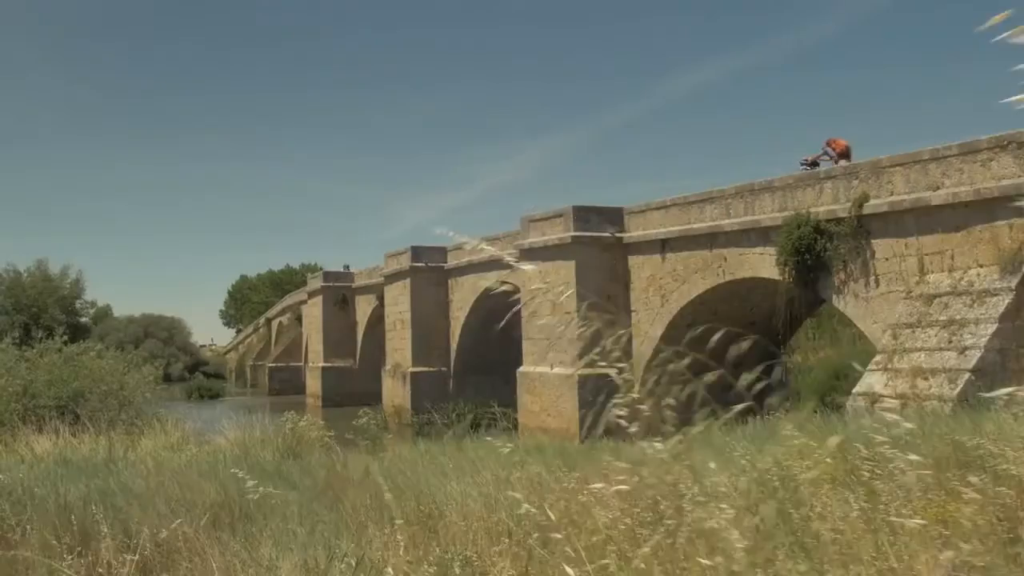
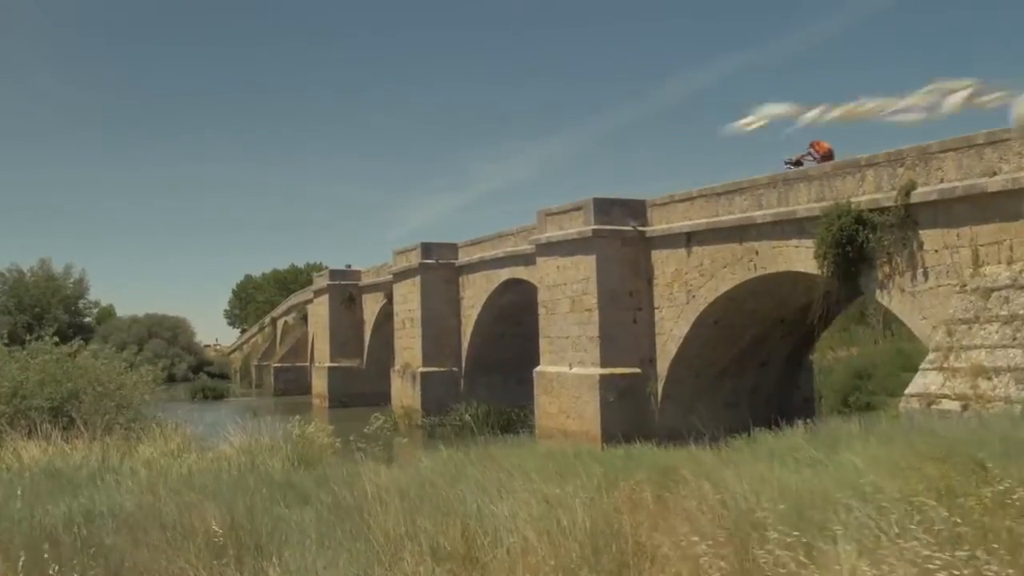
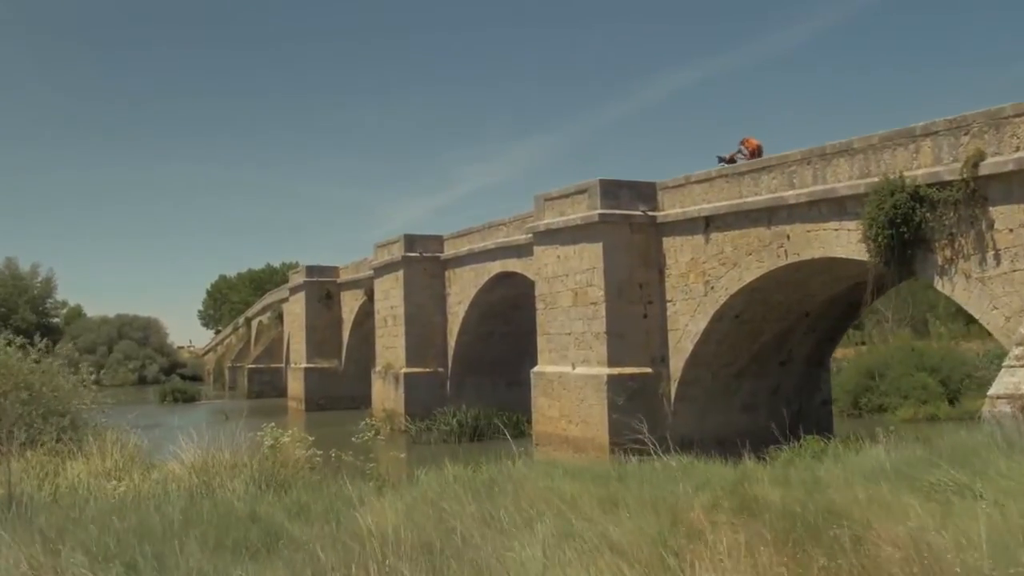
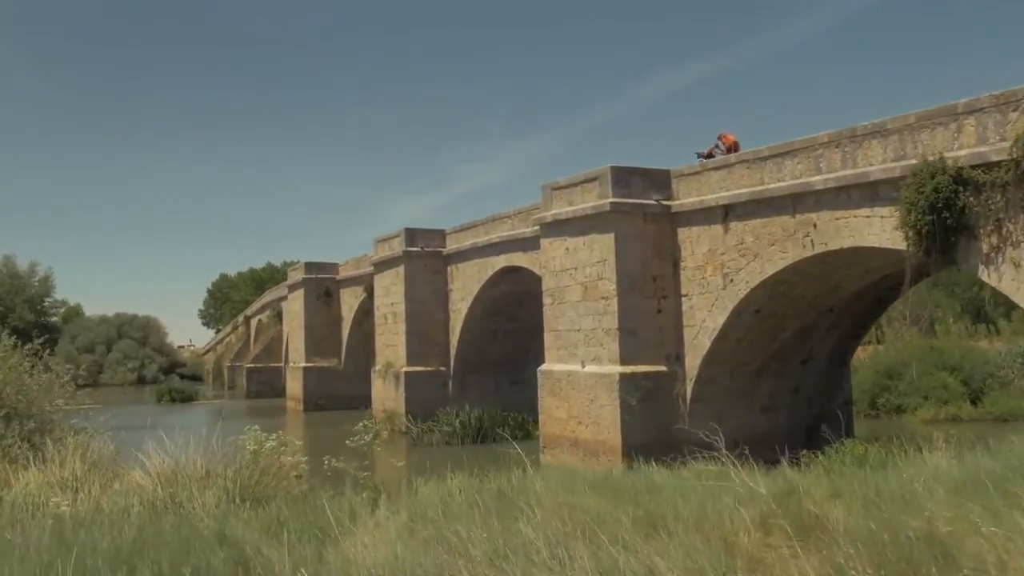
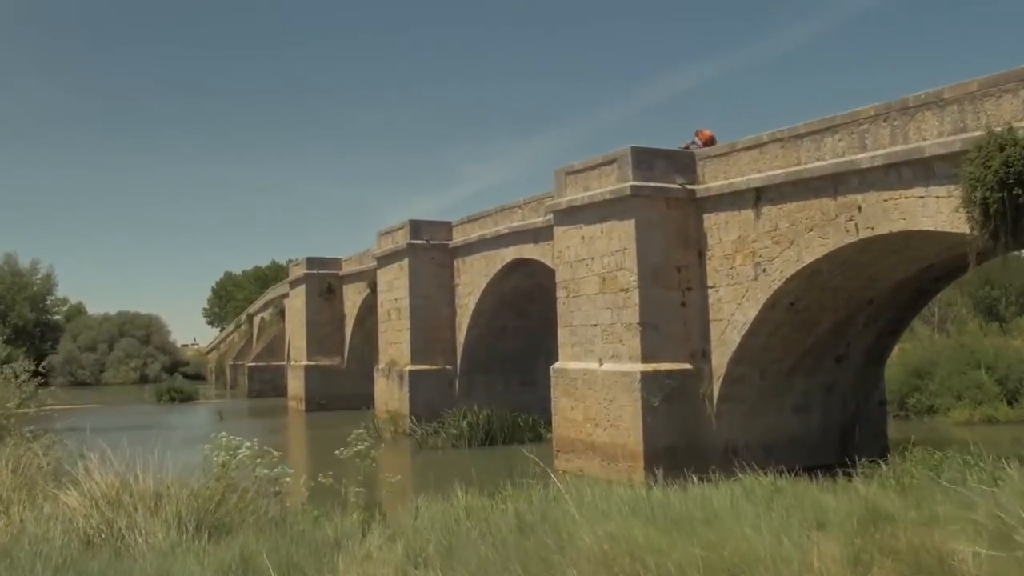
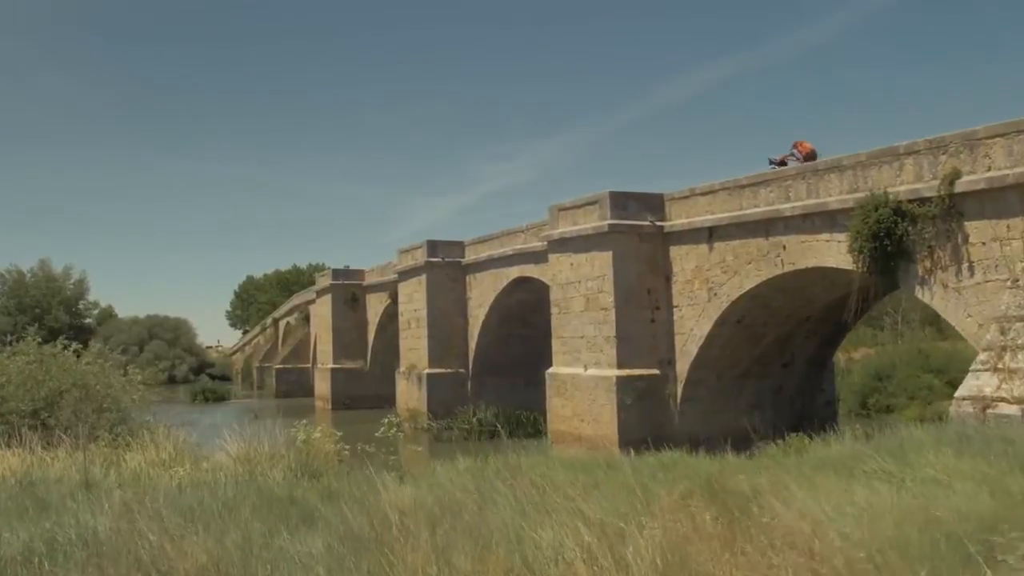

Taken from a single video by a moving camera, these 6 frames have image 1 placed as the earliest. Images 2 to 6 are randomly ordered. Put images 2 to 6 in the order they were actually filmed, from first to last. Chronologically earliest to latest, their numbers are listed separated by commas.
2, 6, 3, 4, 5
